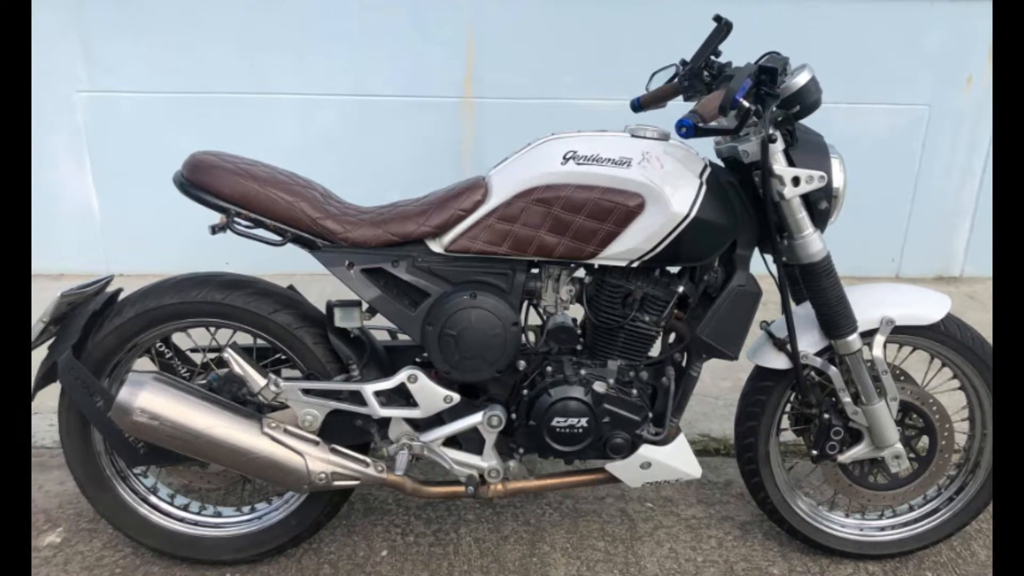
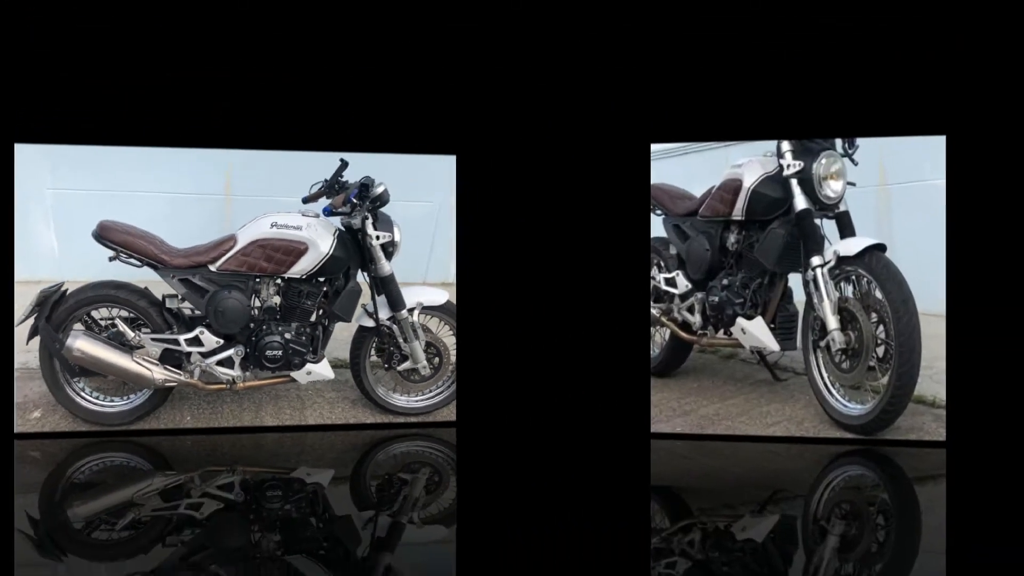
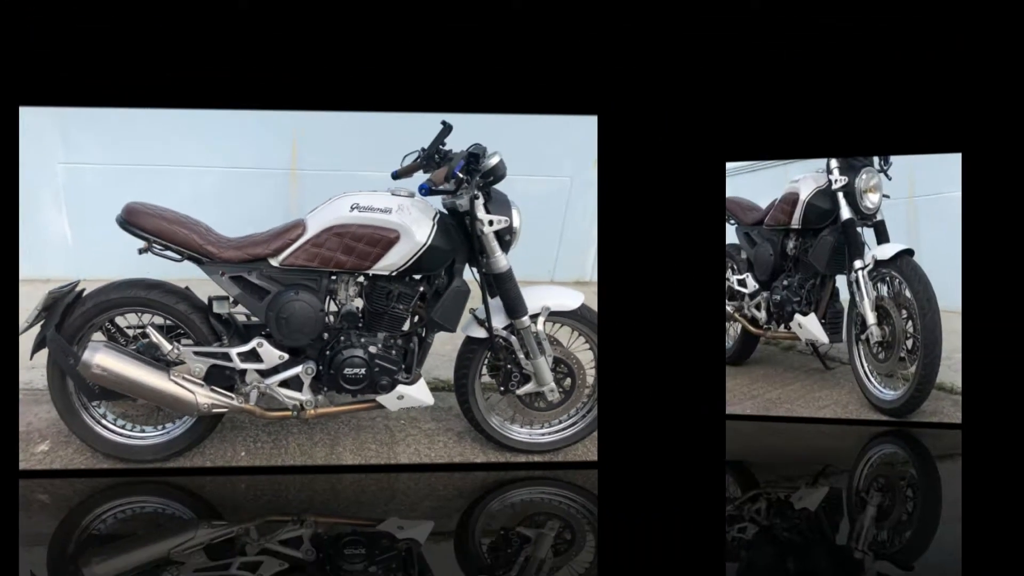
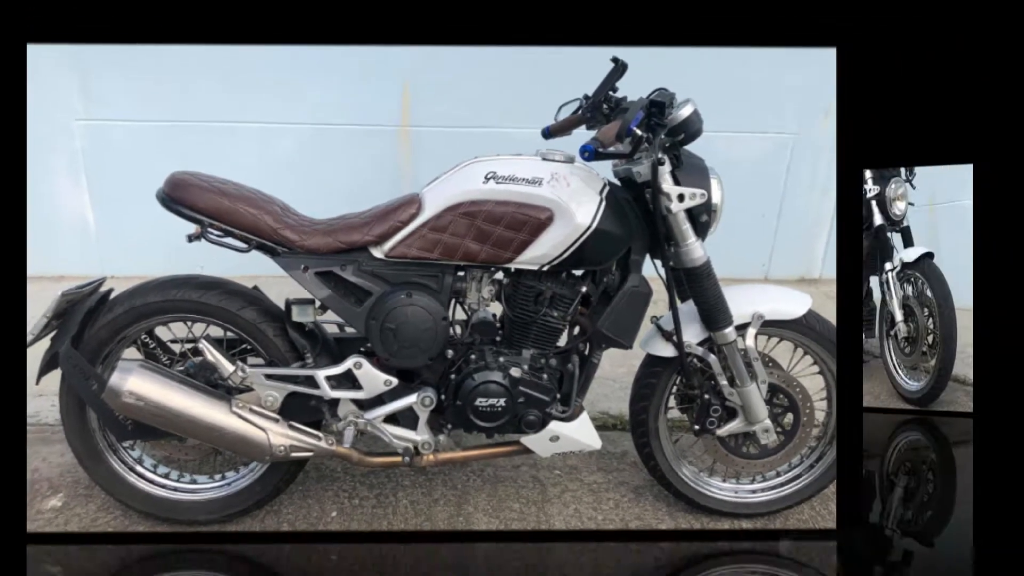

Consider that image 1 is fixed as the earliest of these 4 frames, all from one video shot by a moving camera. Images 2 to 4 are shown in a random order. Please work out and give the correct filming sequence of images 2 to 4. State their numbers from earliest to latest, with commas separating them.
4, 3, 2
